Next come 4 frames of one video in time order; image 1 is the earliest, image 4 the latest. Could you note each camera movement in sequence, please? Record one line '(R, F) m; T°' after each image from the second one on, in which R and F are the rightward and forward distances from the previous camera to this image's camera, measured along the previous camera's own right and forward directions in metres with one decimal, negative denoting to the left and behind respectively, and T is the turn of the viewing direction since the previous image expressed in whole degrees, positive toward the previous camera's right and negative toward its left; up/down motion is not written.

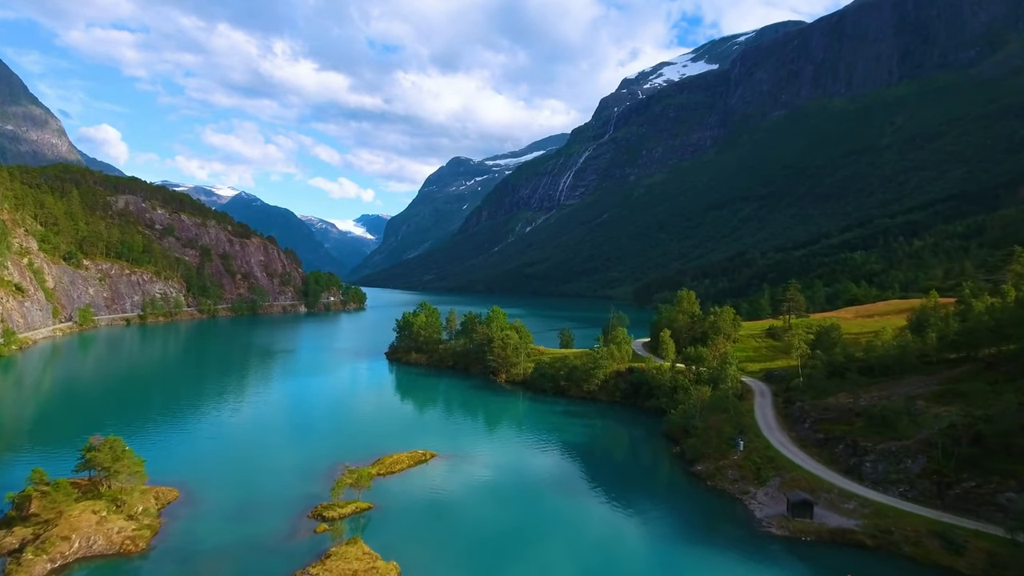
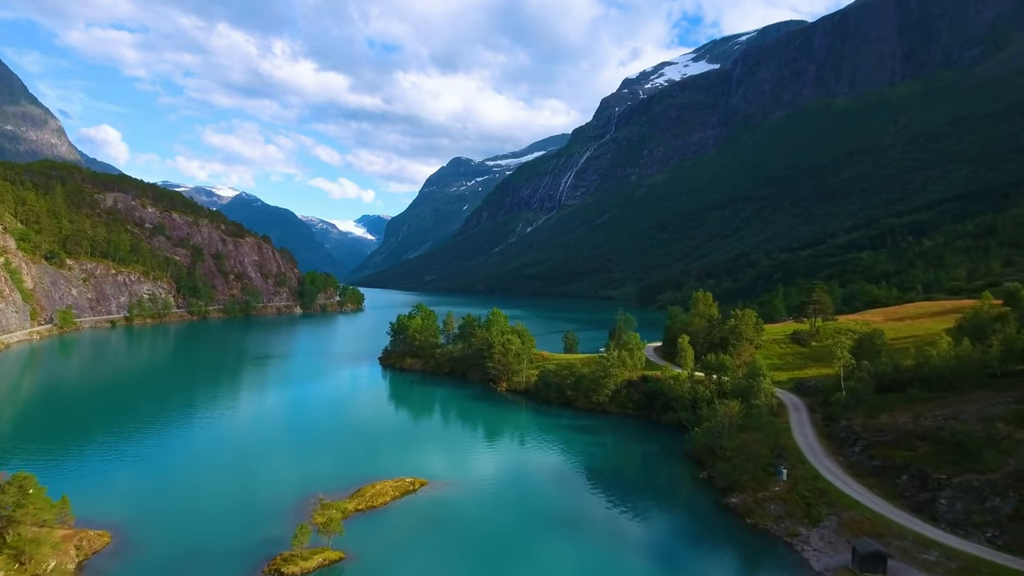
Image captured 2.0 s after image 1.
(-0.1, +5.7) m; 0°
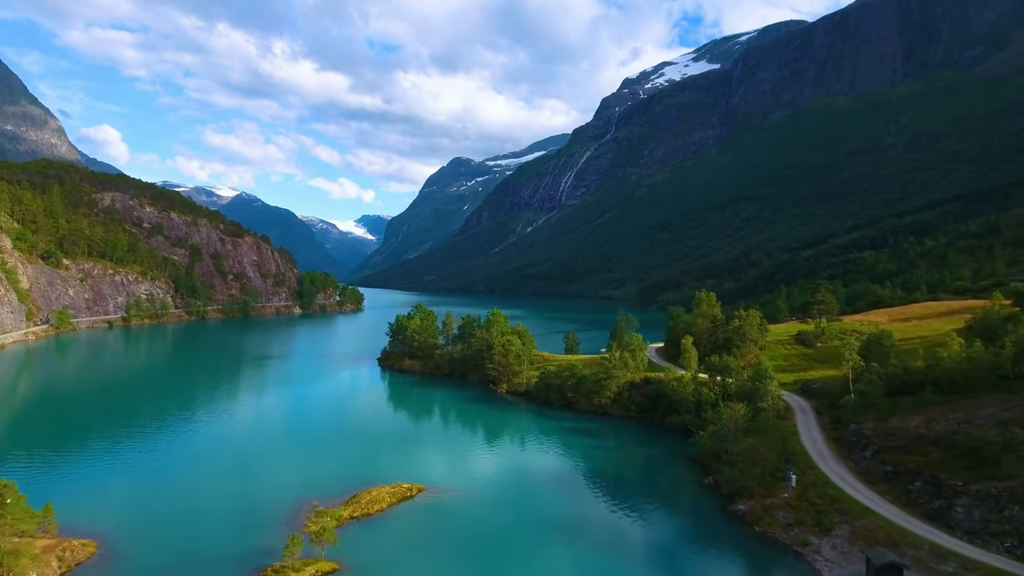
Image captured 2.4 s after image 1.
(0.0, +1.0) m; 0°
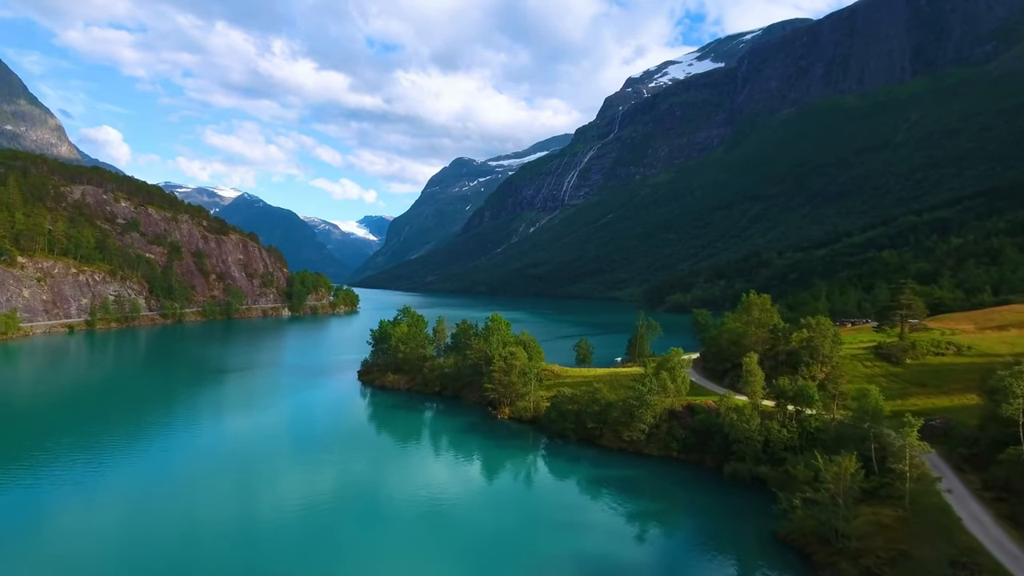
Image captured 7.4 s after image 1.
(-0.1, +12.9) m; 0°
